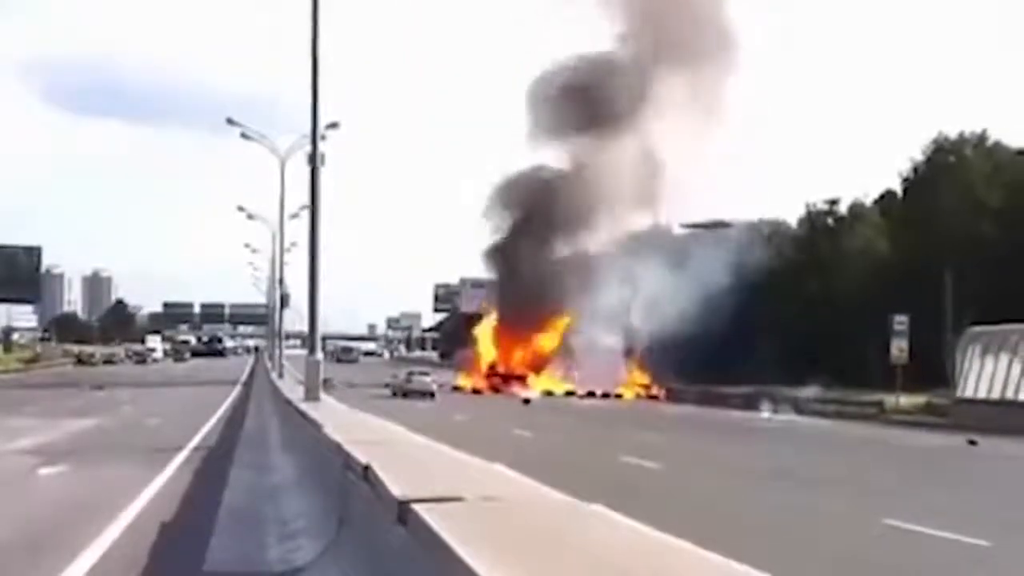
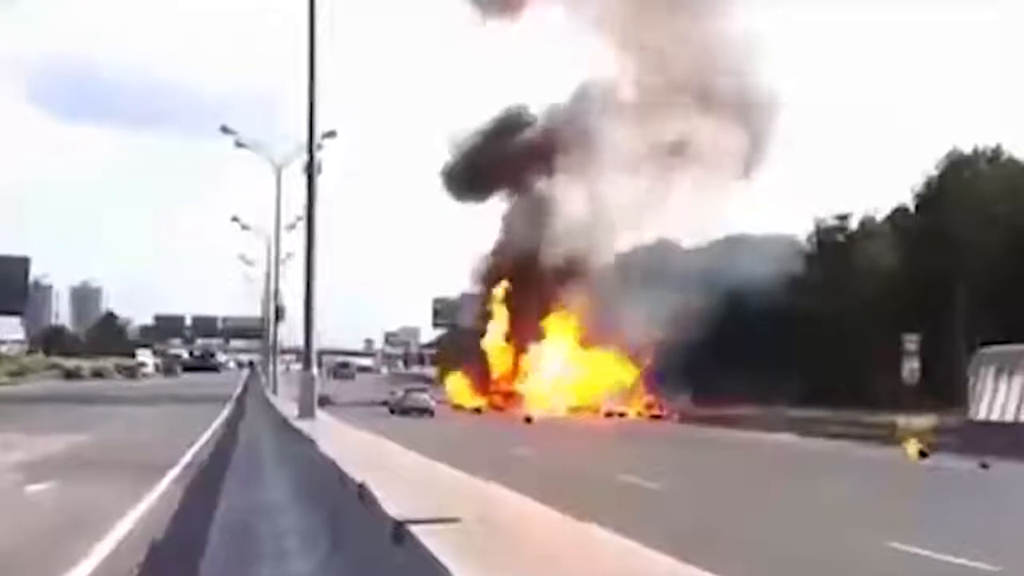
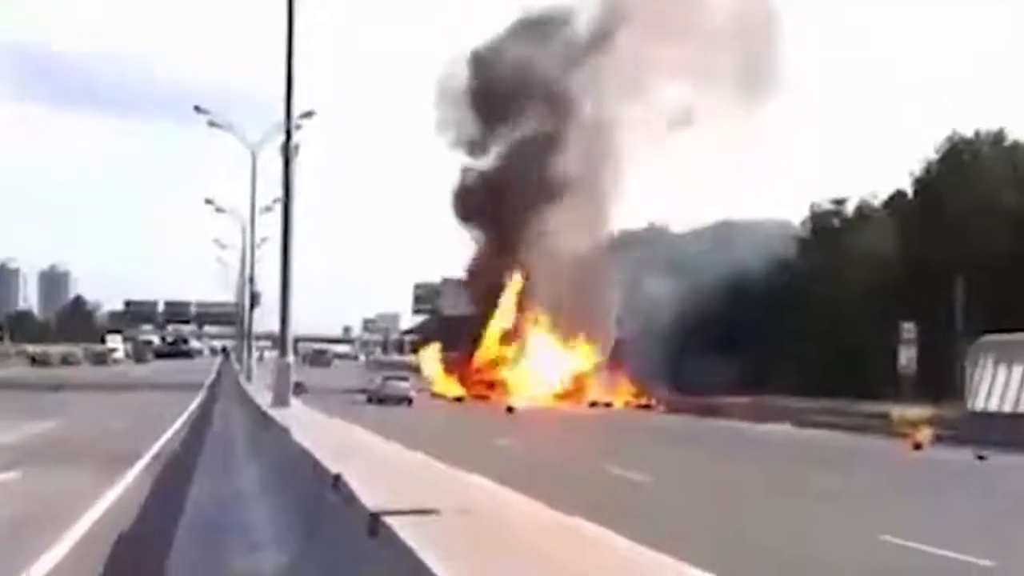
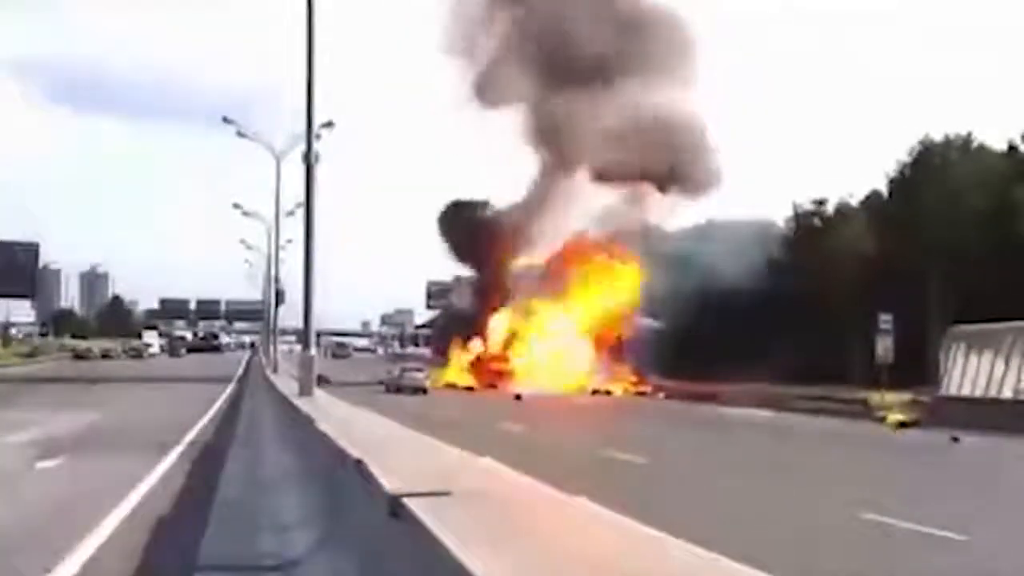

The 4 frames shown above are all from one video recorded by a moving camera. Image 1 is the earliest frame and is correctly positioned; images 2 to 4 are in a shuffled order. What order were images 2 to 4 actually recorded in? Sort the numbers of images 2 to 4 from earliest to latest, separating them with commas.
4, 2, 3
